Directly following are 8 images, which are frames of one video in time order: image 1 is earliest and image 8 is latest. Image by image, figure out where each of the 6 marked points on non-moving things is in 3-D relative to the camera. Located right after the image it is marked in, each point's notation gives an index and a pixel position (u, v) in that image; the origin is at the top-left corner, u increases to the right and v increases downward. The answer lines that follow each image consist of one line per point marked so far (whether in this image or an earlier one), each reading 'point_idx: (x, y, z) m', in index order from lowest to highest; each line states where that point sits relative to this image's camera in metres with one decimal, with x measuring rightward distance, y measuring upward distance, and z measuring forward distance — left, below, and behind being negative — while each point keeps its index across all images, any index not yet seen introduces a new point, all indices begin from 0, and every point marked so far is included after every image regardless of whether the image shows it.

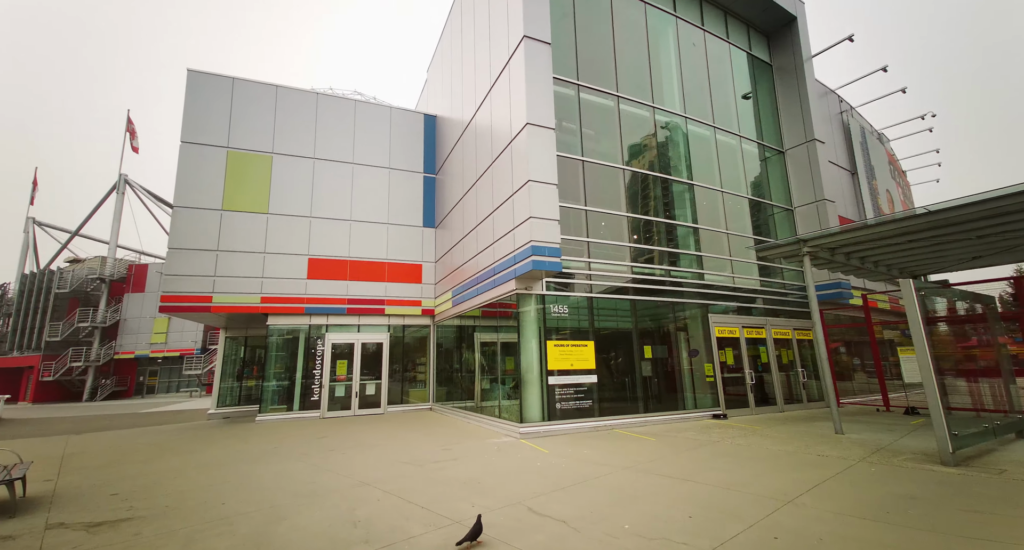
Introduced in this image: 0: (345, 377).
0: (-6.1, -3.8, +15.1) m
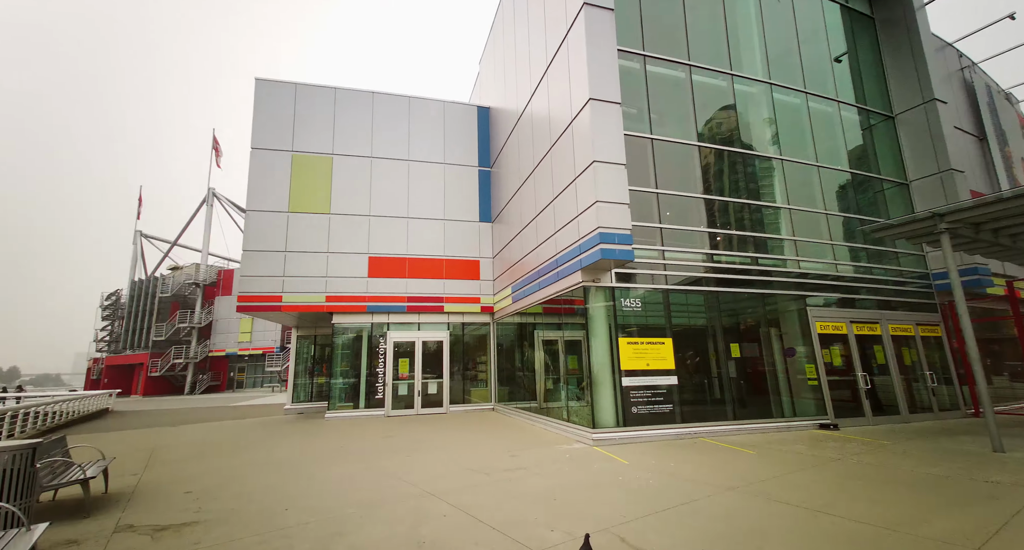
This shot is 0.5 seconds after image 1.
0: (-3.8, -3.7, +15.0) m
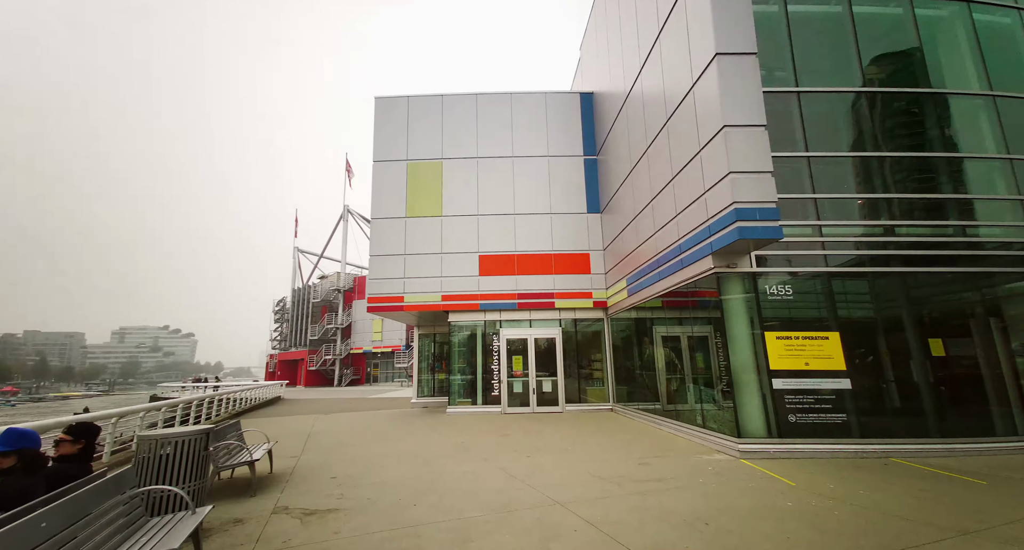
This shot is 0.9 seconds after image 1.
0: (+0.4, -3.6, +14.9) m
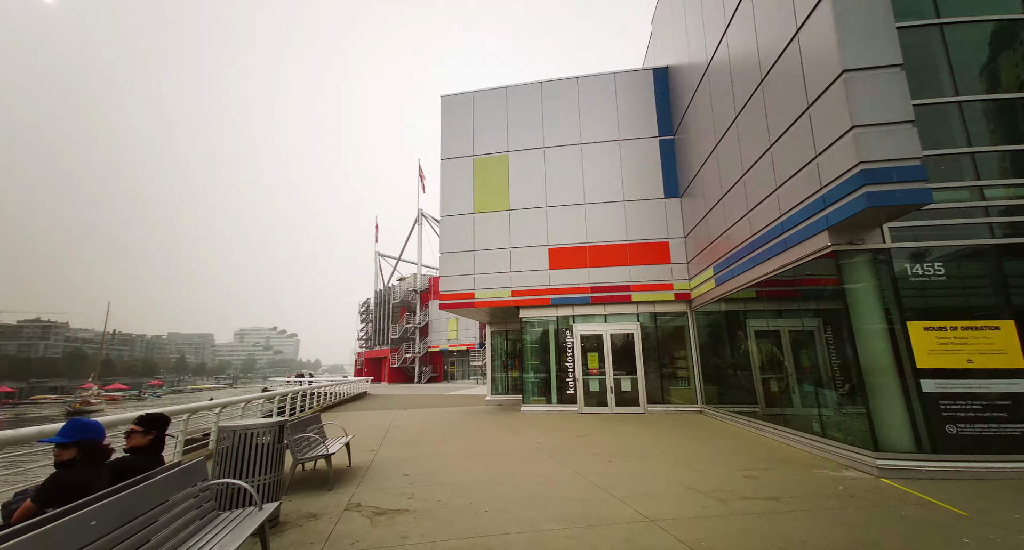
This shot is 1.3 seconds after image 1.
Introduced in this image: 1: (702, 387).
0: (+2.9, -3.3, +14.1) m
1: (+6.2, -3.7, +13.5) m
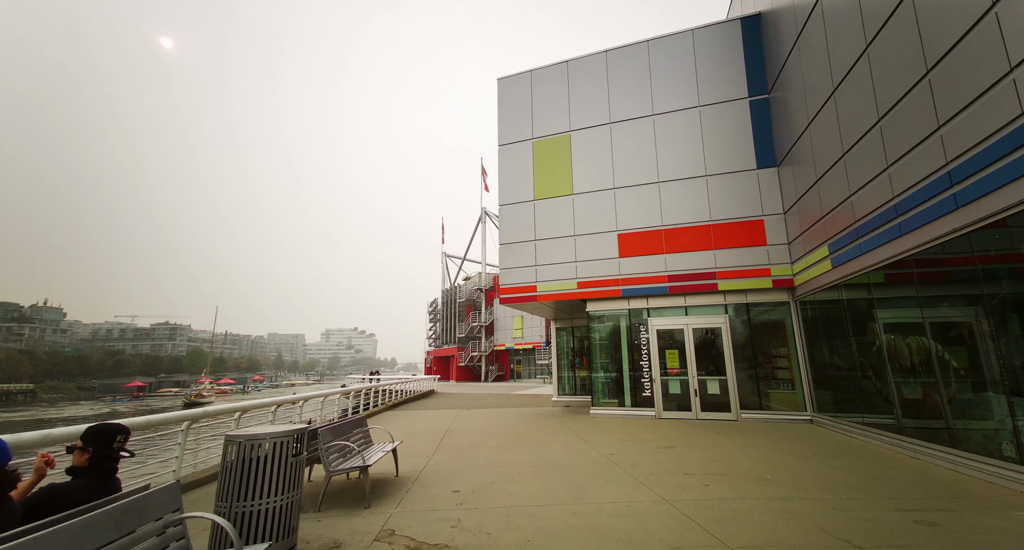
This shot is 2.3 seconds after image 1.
0: (+5.0, -2.9, +12.3) m
1: (+8.2, -3.2, +11.2) m
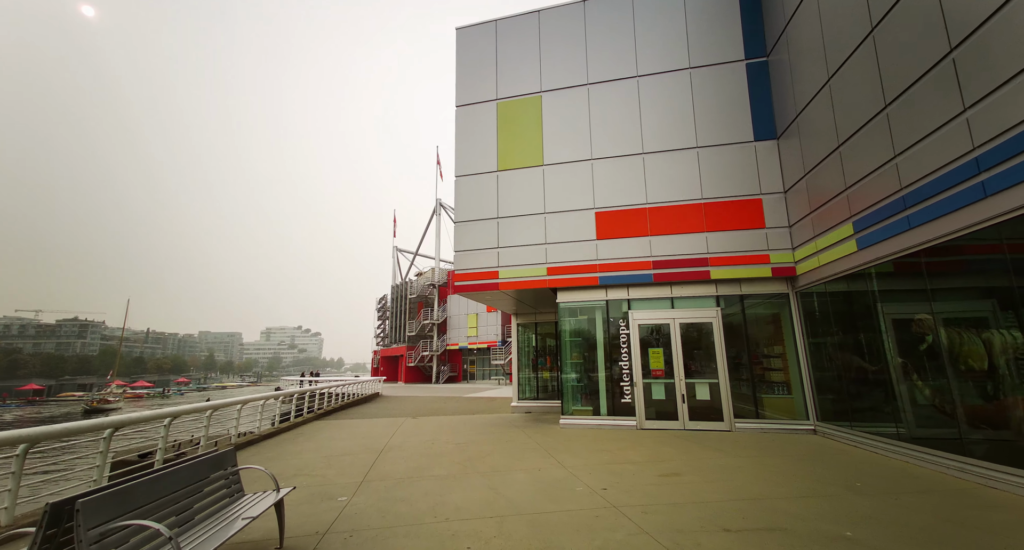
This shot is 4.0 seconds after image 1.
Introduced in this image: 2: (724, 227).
0: (+3.9, -2.5, +10.5) m
1: (+7.2, -2.9, +9.8) m
2: (+5.4, +1.2, +10.5) m
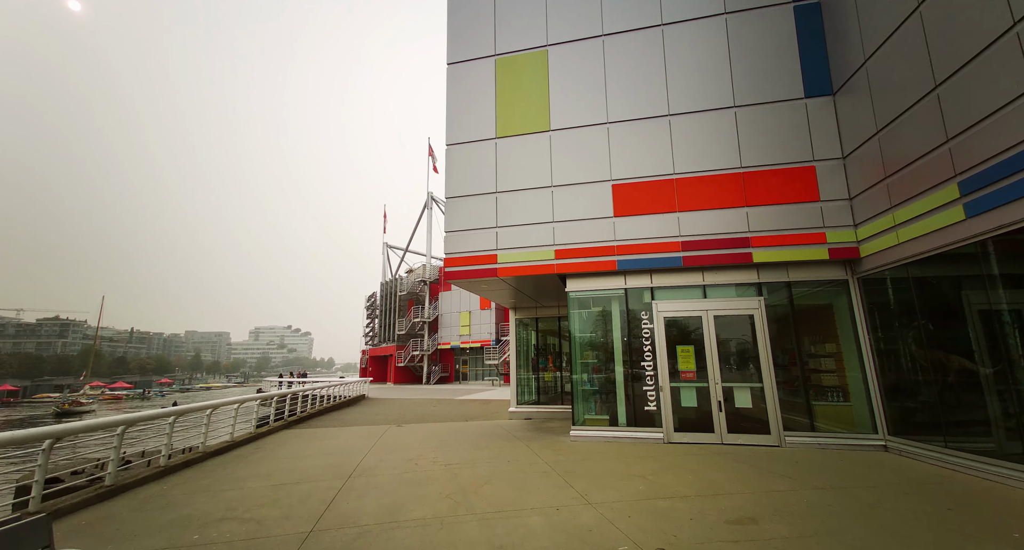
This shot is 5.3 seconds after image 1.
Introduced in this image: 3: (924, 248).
0: (+3.9, -2.2, +8.8) m
1: (+7.2, -2.5, +8.1) m
2: (+5.5, +1.6, +8.8) m
3: (+7.0, +0.5, +7.0) m
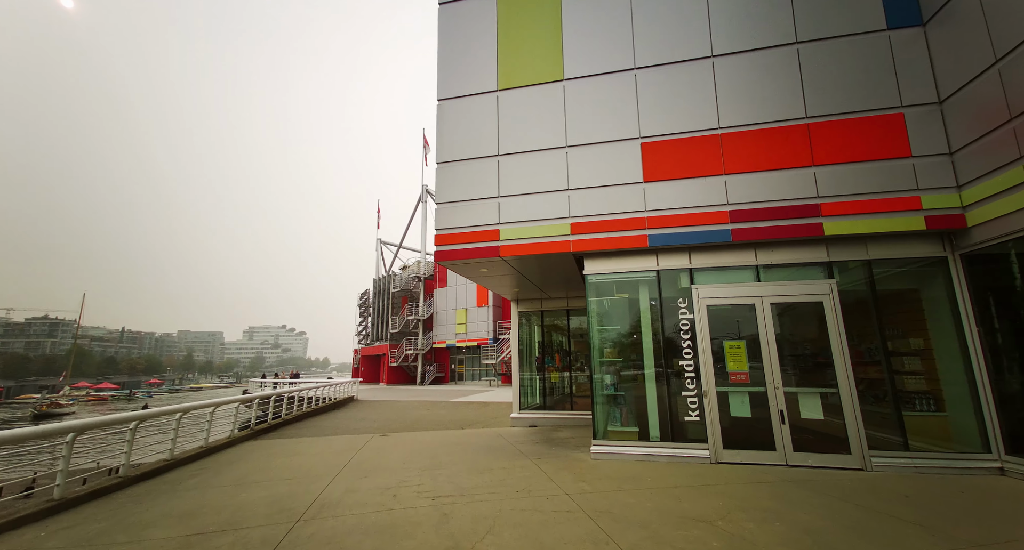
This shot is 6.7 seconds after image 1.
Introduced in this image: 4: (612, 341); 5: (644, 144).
0: (+4.1, -1.8, +7.0) m
1: (+7.3, -2.1, +6.3) m
2: (+5.6, +2.0, +7.0) m
3: (+7.2, +0.9, +5.2) m
4: (+1.9, -1.2, +7.8) m
5: (+2.5, +2.5, +7.8) m
